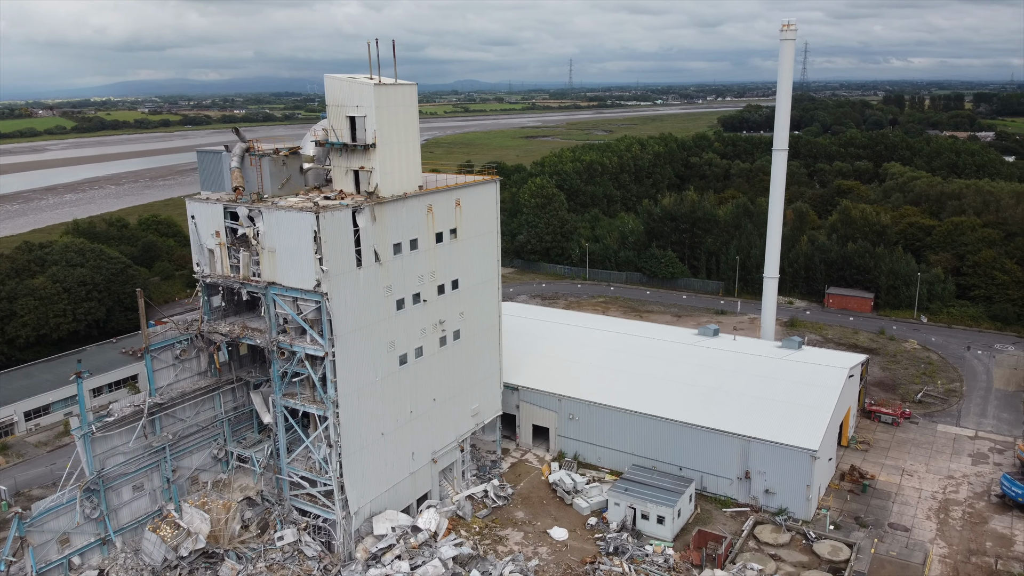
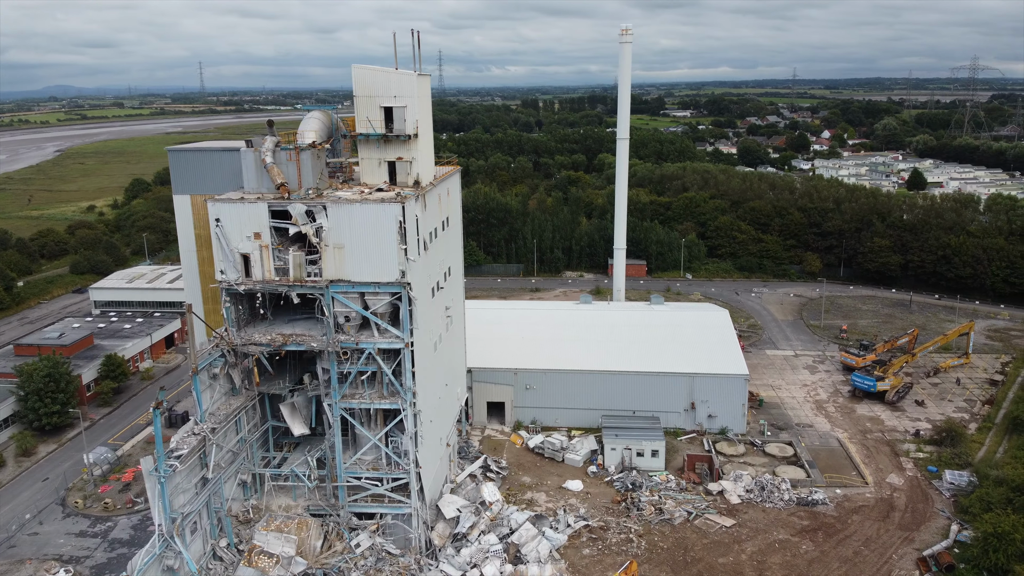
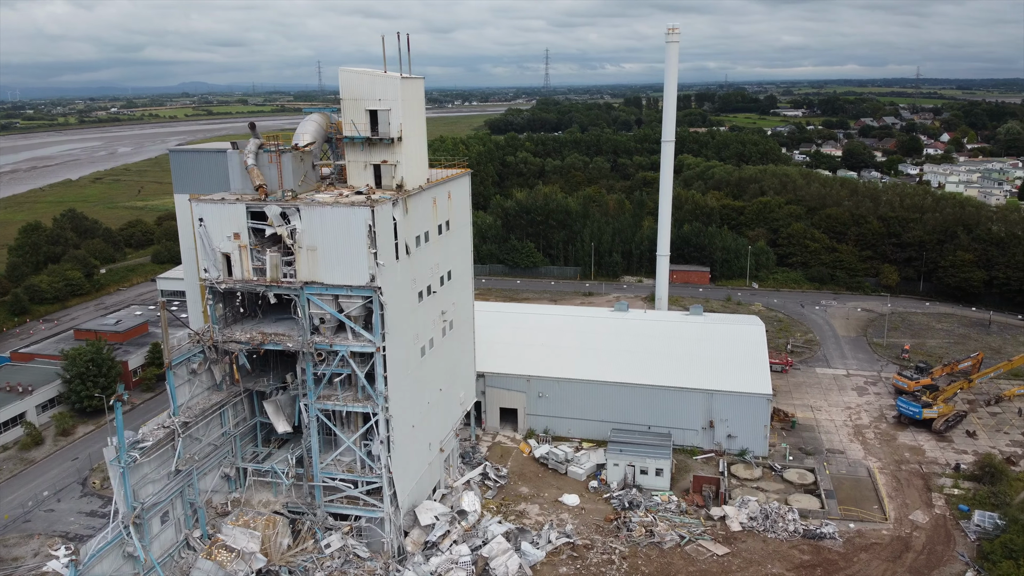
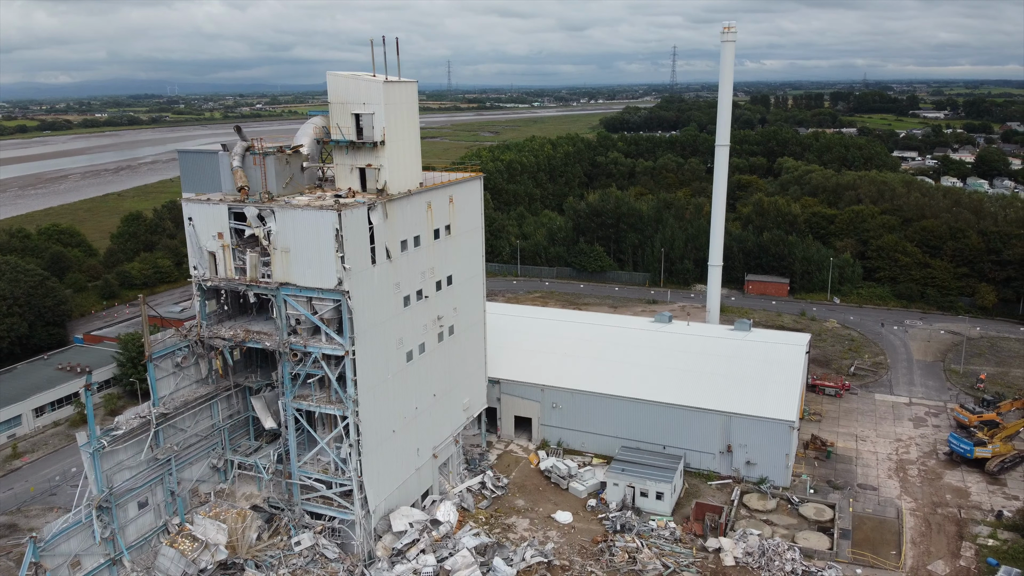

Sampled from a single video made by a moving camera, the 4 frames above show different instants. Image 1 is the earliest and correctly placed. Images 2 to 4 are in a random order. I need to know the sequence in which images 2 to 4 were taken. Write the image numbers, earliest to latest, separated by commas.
4, 3, 2
